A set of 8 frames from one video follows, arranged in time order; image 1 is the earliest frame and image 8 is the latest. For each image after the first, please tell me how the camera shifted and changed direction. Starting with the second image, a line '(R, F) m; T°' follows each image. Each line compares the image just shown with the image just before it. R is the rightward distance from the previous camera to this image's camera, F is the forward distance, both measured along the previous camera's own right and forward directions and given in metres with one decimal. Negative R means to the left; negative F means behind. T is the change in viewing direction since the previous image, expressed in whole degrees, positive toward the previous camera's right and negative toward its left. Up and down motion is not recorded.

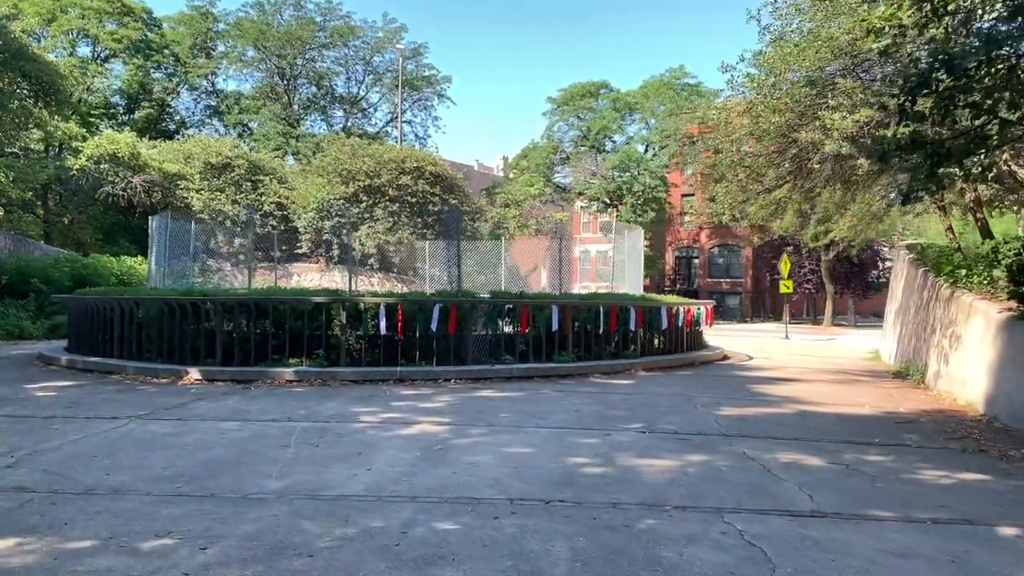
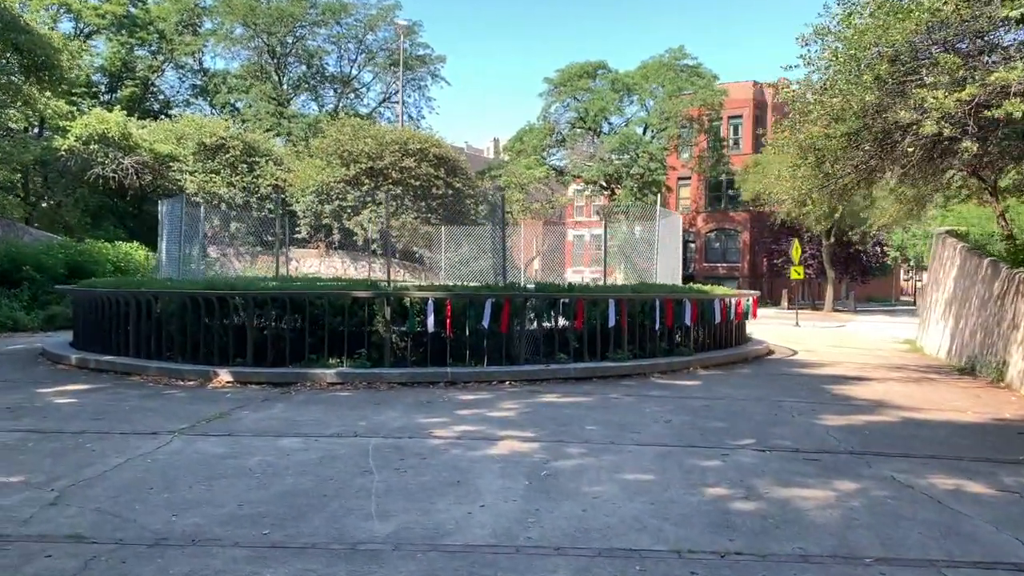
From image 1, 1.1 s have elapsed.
(-0.9, +0.9) m; +1°
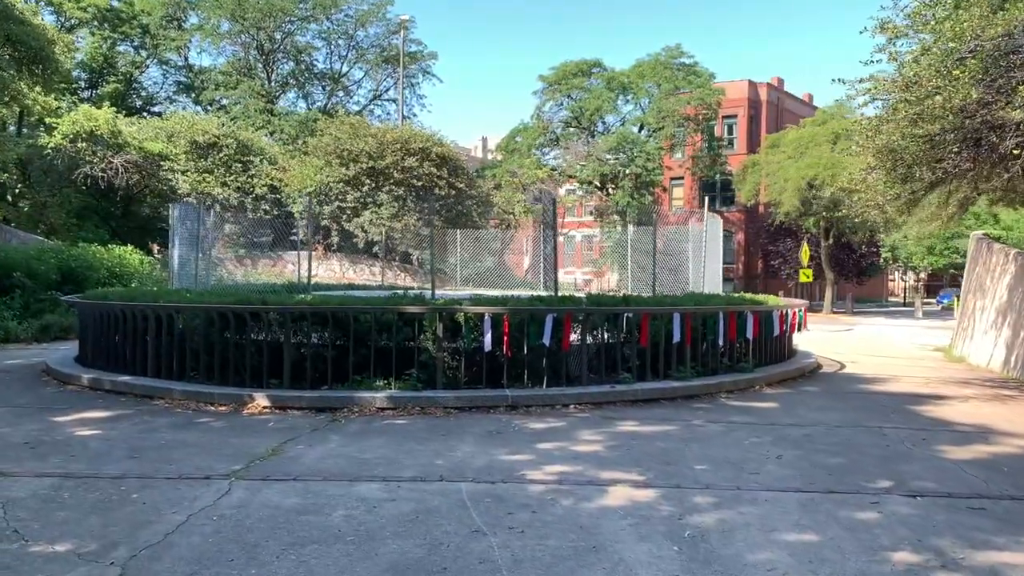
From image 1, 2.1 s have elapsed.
(-0.8, +0.8) m; +1°
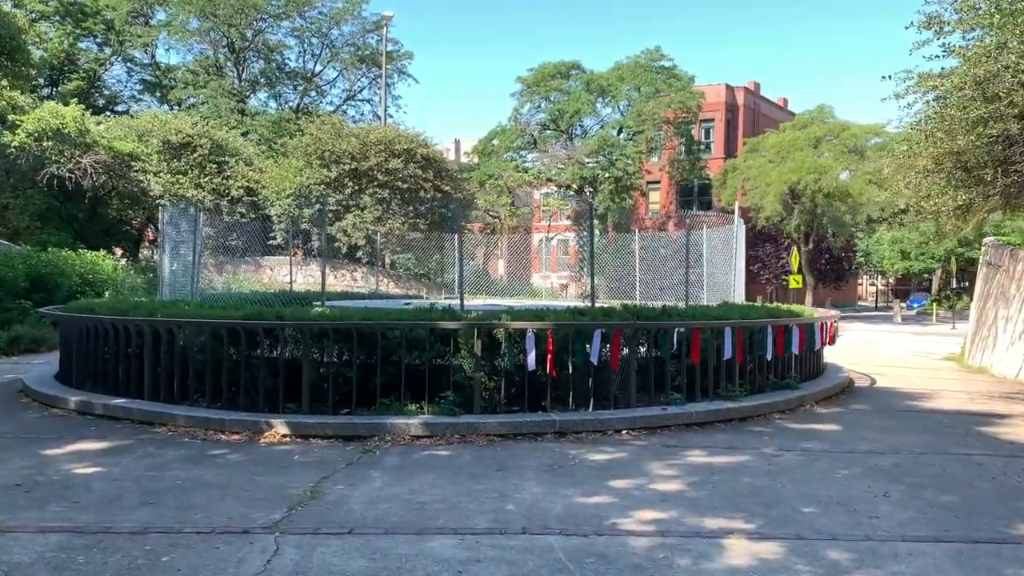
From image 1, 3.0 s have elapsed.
(-0.7, +0.8) m; +2°
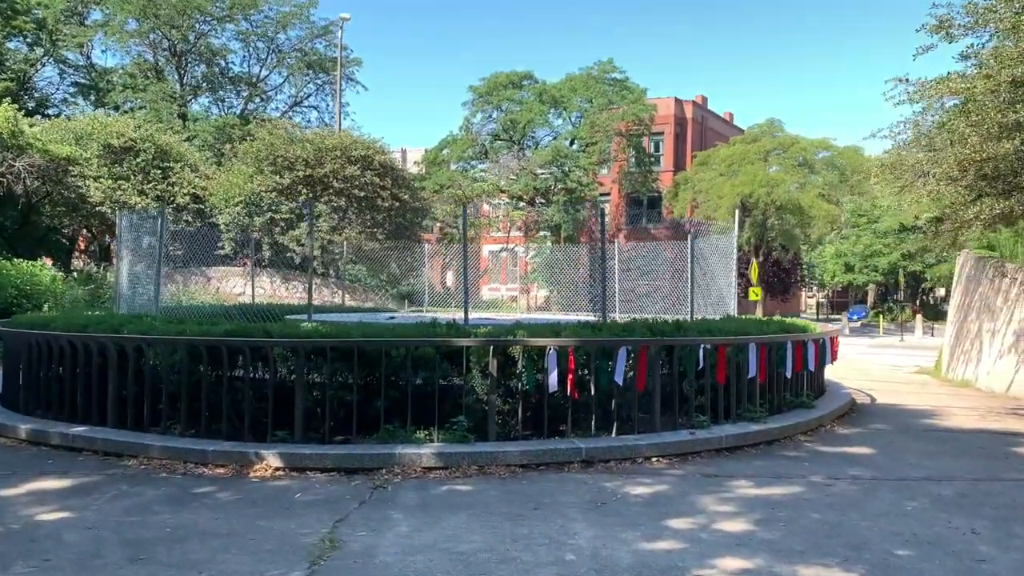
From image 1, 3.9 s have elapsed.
(-0.6, +0.8) m; +4°
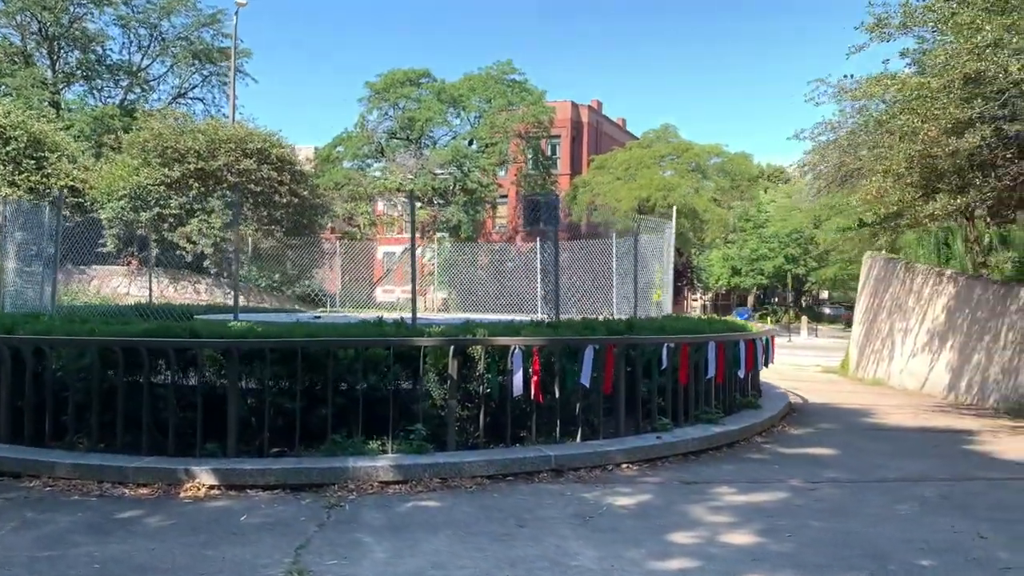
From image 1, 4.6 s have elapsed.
(-0.5, +0.6) m; +7°
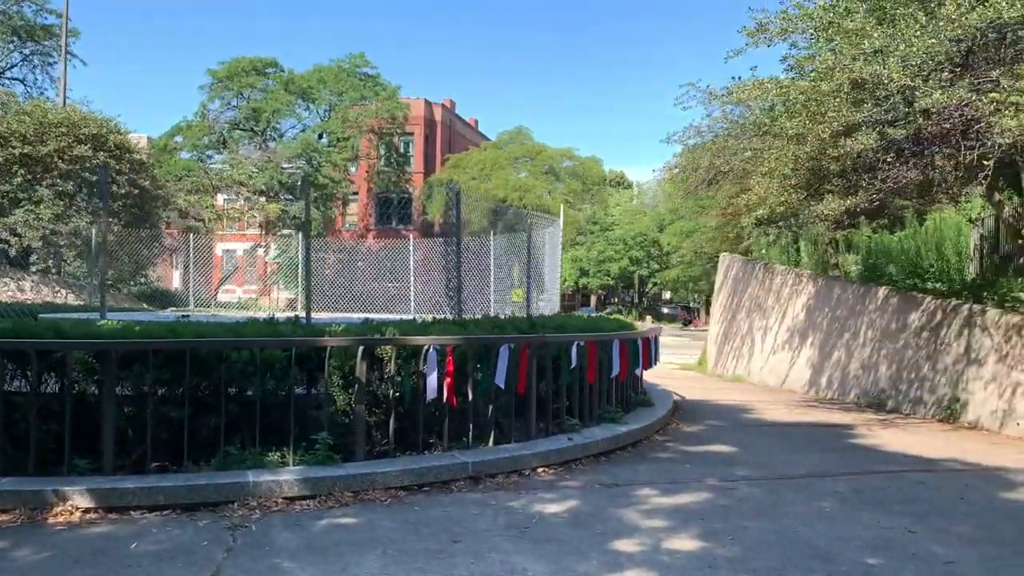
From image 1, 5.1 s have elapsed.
(-0.5, +0.4) m; +10°
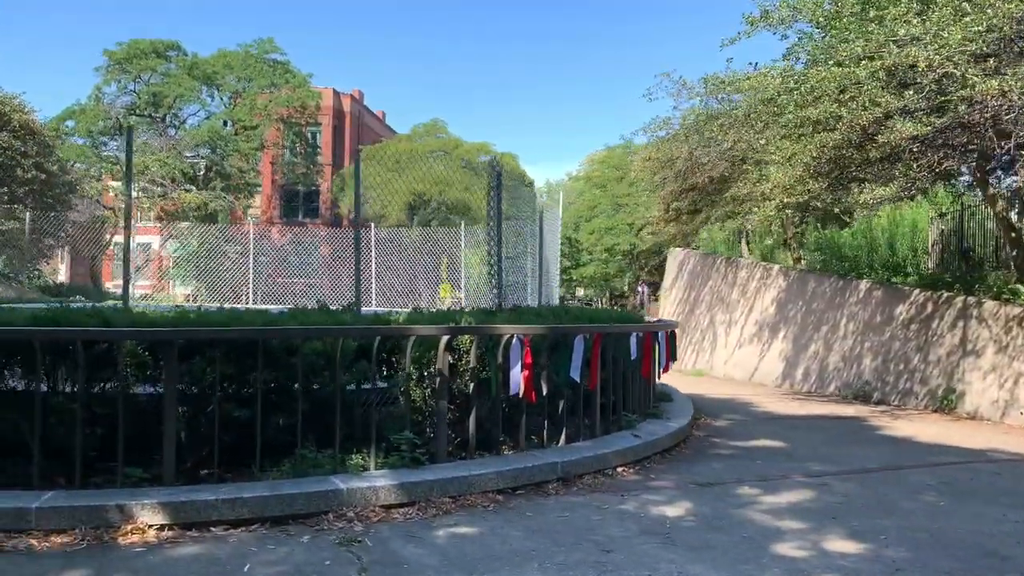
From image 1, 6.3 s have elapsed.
(-1.2, +0.6) m; +7°
